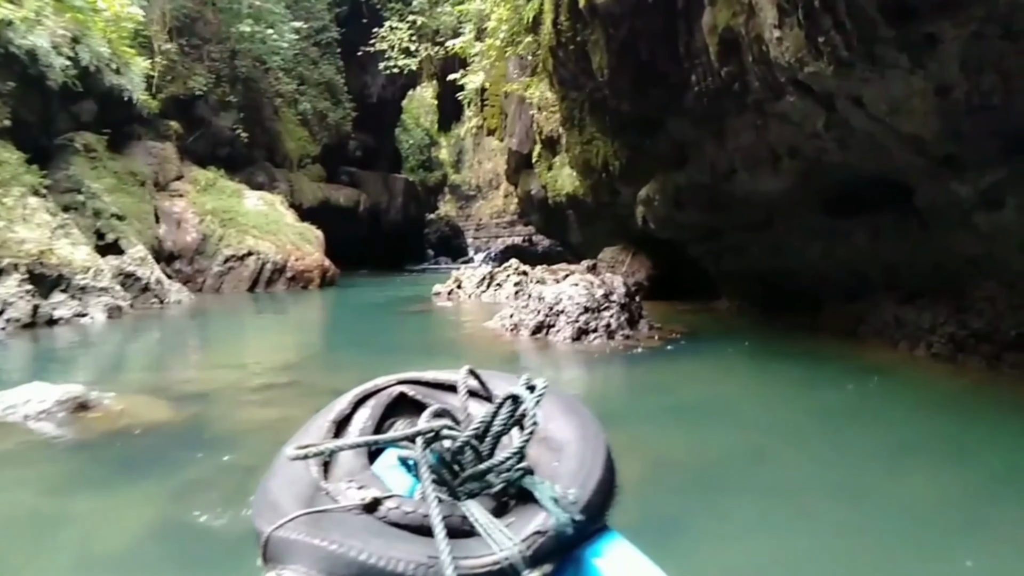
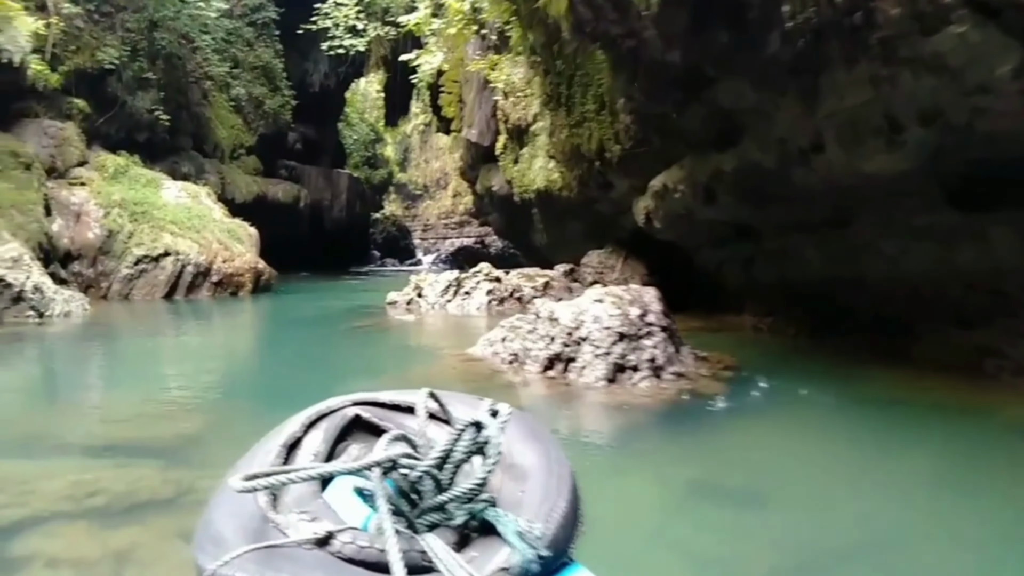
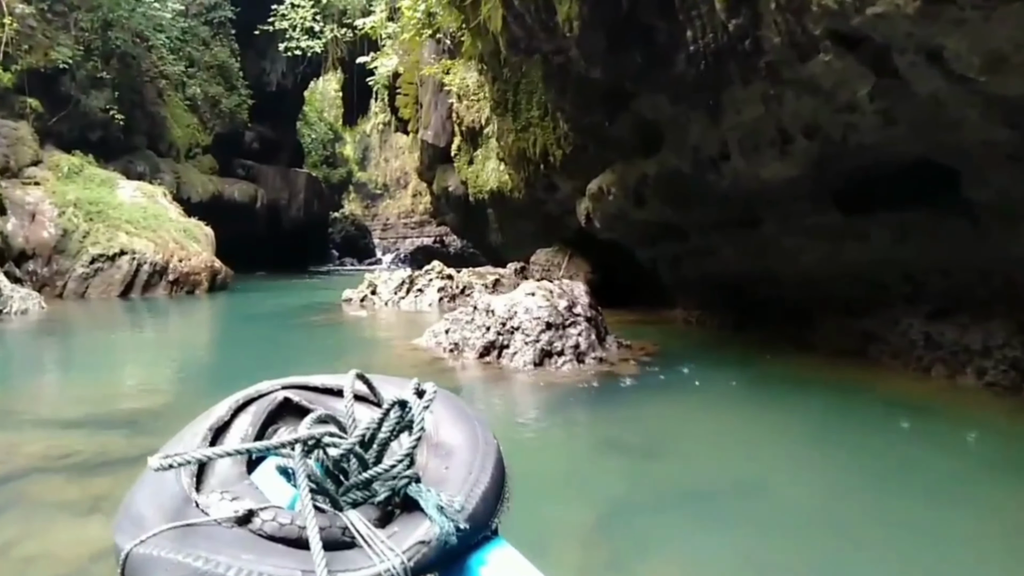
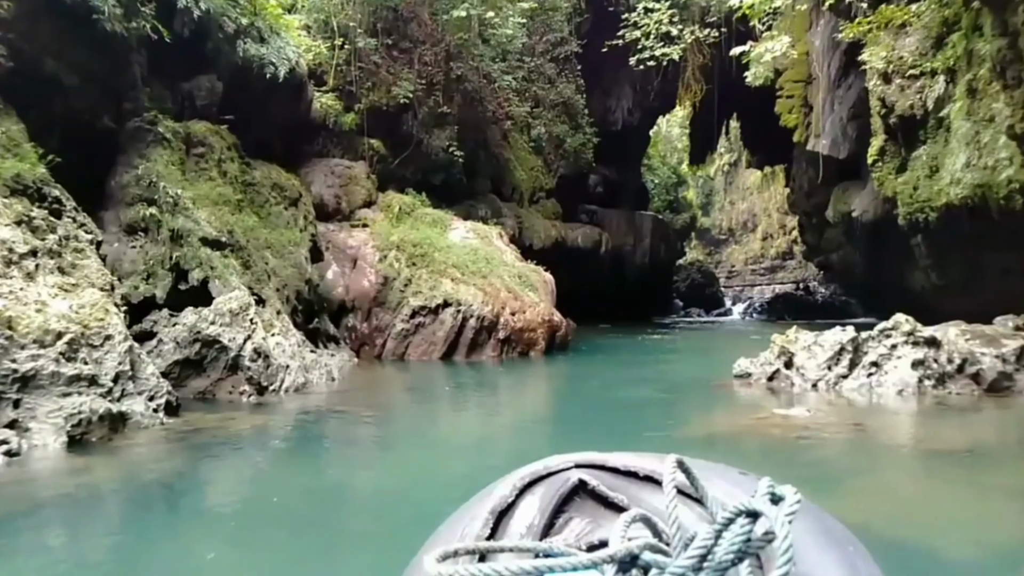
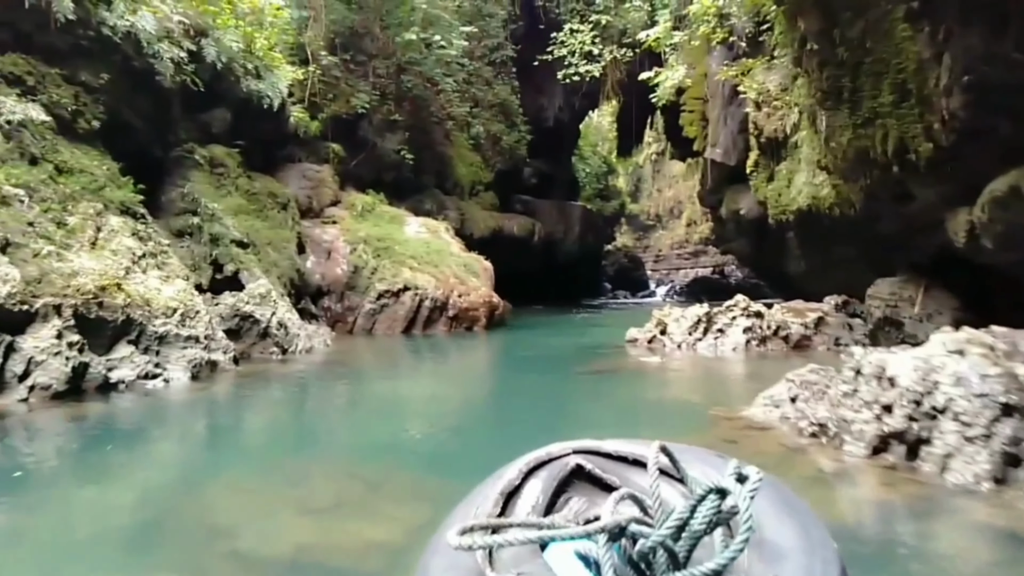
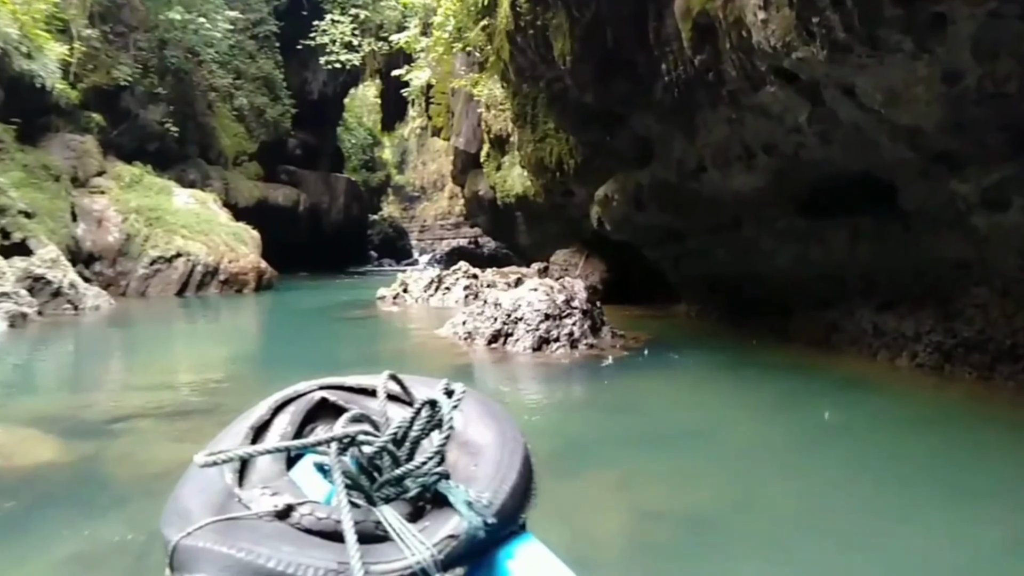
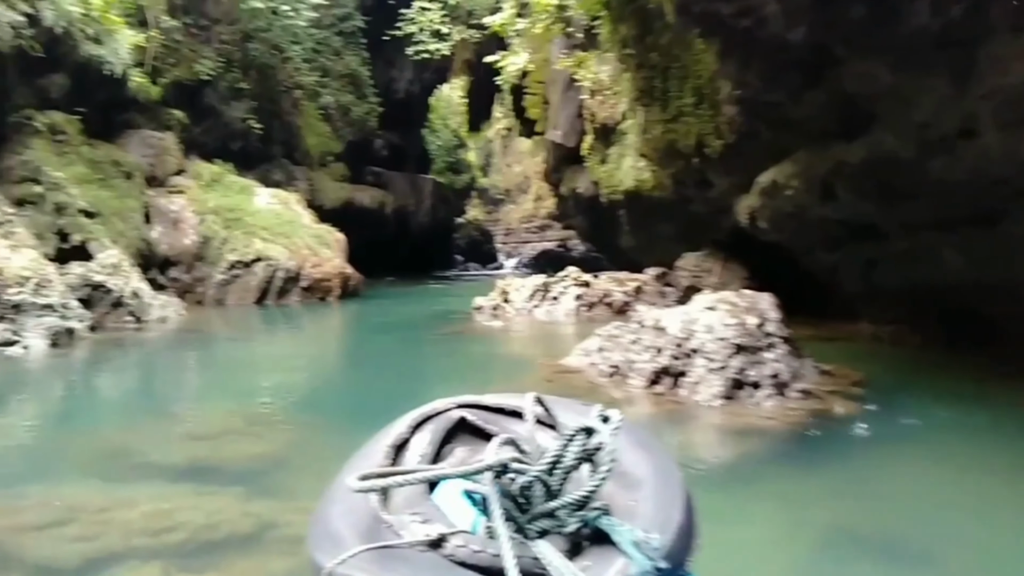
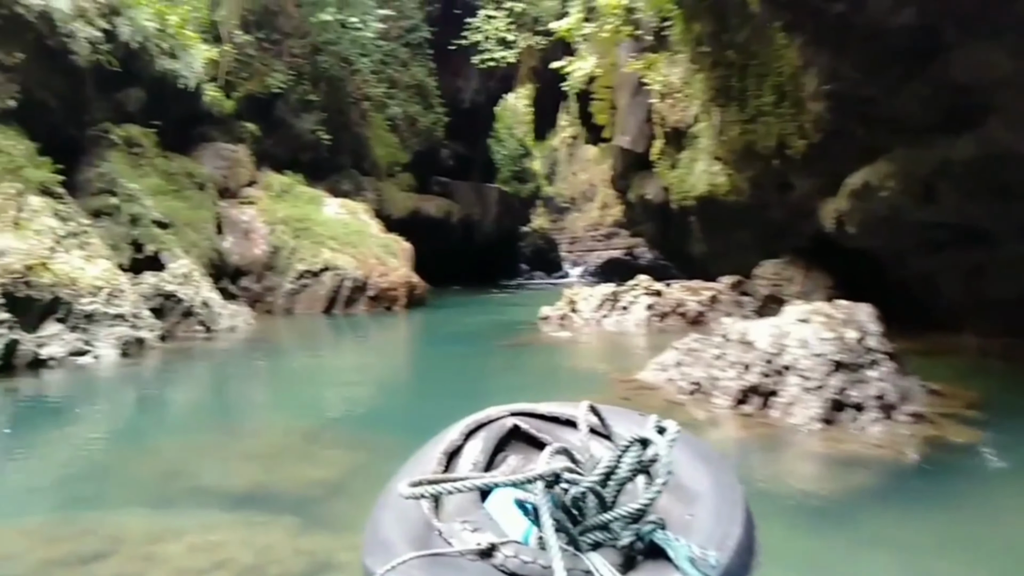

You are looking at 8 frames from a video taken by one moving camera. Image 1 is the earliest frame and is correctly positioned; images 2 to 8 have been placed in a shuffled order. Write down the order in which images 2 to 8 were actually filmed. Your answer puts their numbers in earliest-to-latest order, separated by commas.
6, 3, 2, 7, 8, 5, 4
